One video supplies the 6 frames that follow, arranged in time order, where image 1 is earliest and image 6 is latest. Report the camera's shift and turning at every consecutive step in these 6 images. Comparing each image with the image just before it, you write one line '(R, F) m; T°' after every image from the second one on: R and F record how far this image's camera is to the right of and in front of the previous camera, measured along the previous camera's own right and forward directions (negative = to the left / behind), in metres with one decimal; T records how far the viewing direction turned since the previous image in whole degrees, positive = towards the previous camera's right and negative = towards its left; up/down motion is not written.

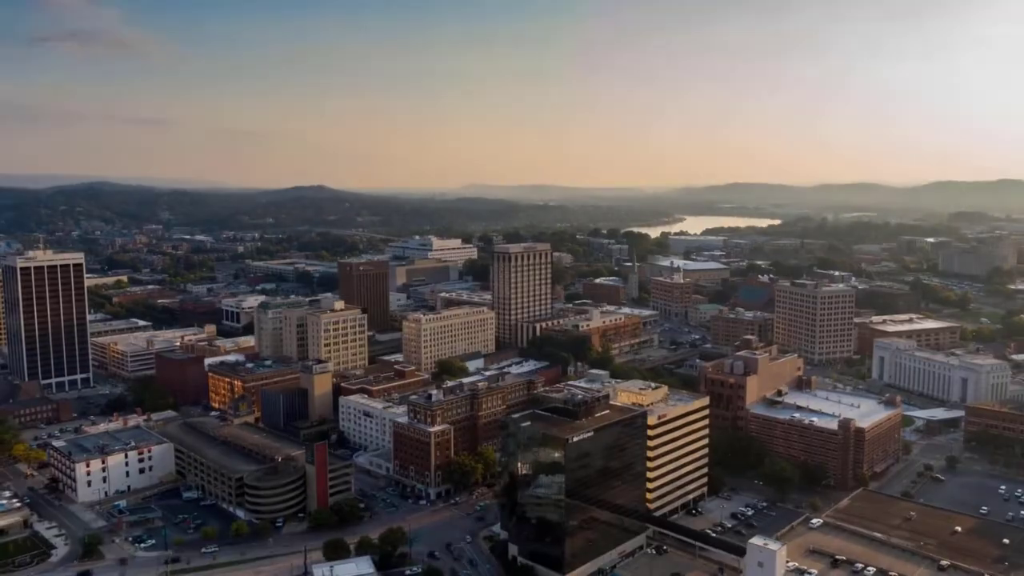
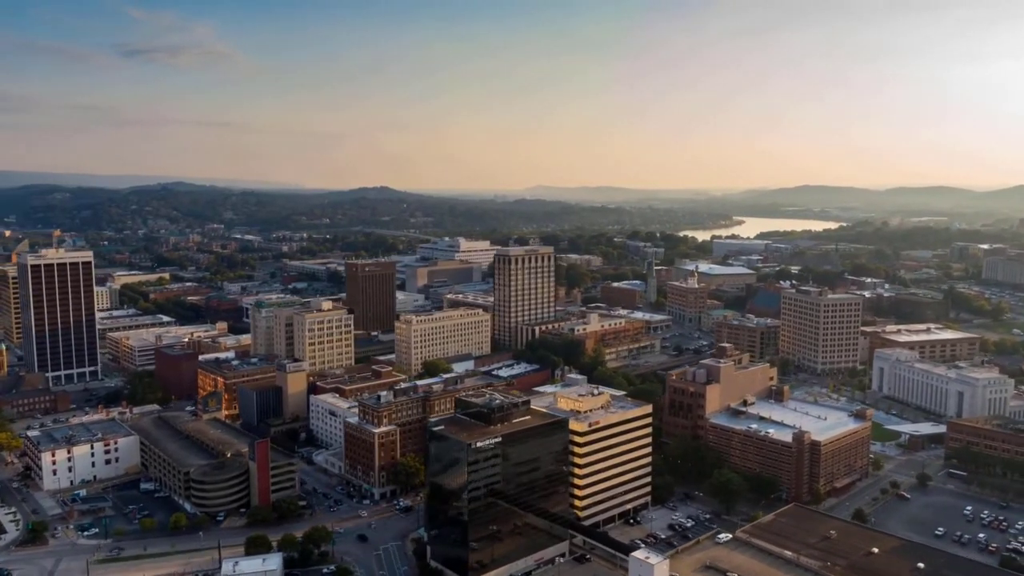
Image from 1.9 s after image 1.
(+5.9, +0.3) m; -5°
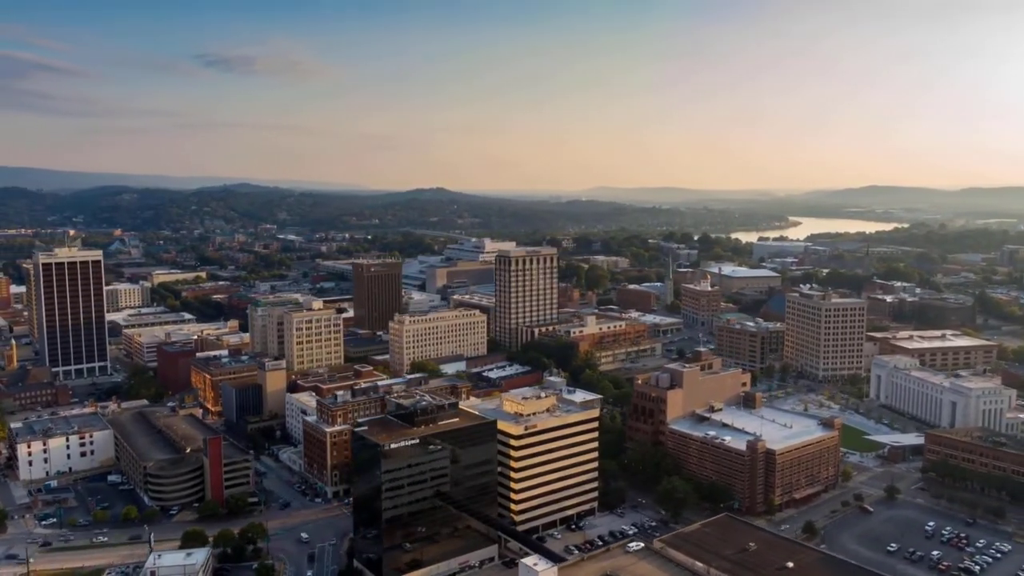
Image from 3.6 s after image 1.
(+5.3, +0.4) m; -4°
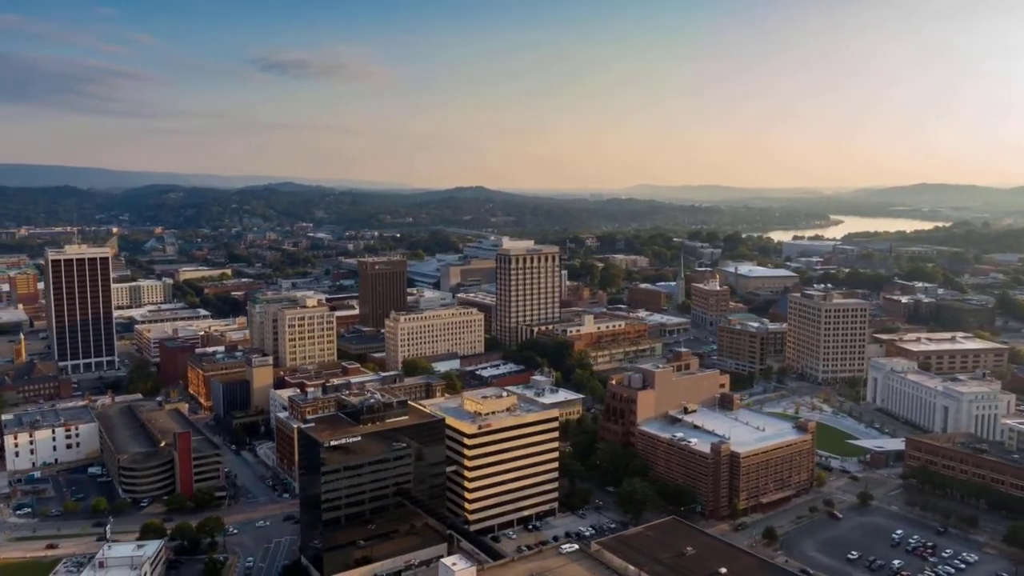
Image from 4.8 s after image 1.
(+3.8, +0.2) m; -3°
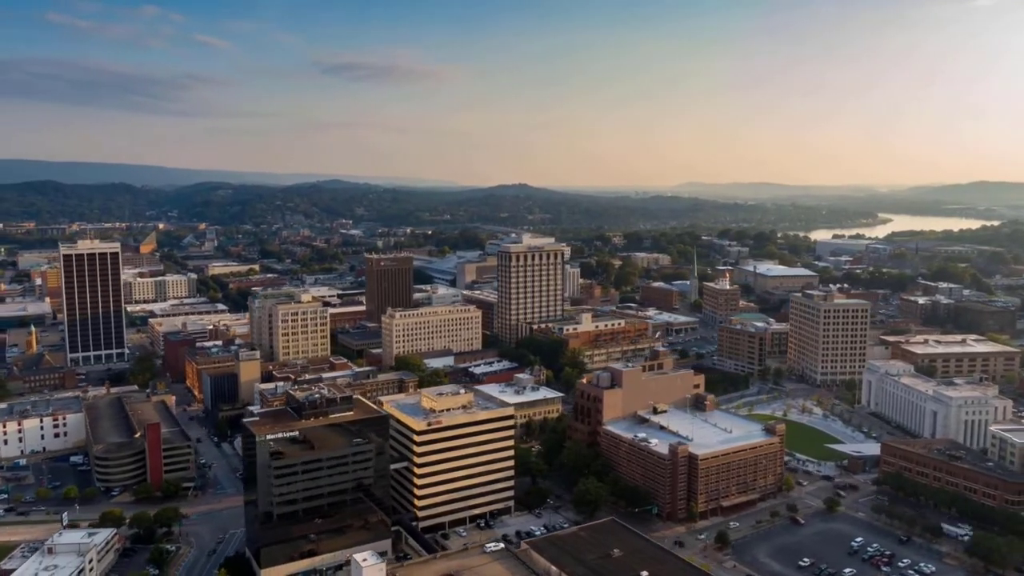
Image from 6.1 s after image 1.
(+4.2, +0.3) m; -3°
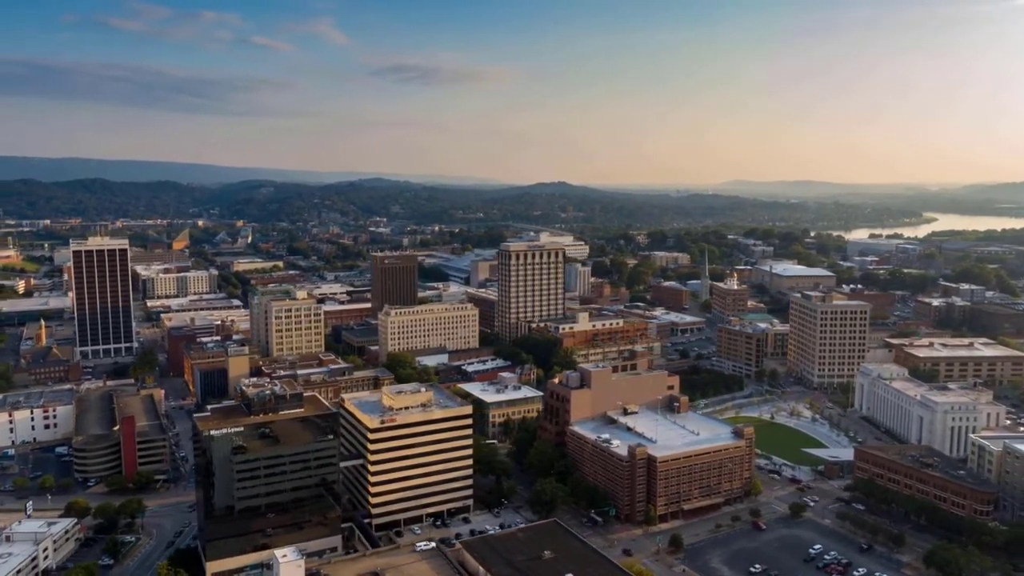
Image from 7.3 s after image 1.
(+3.8, +0.3) m; -3°
